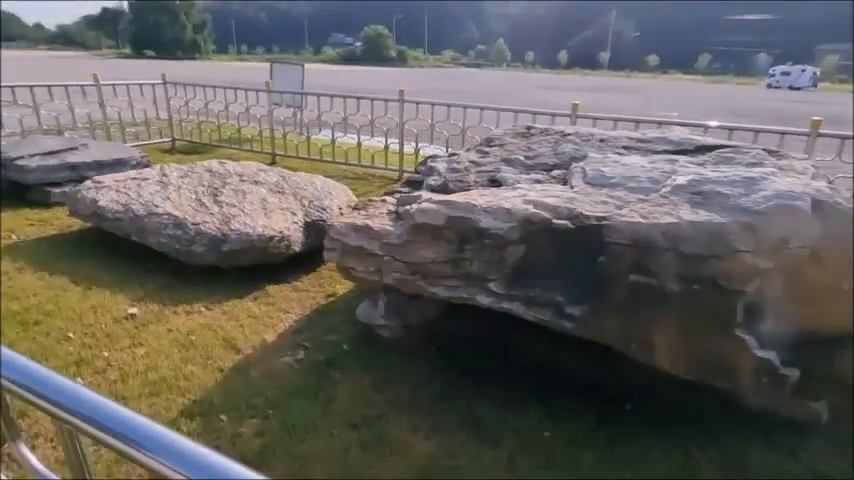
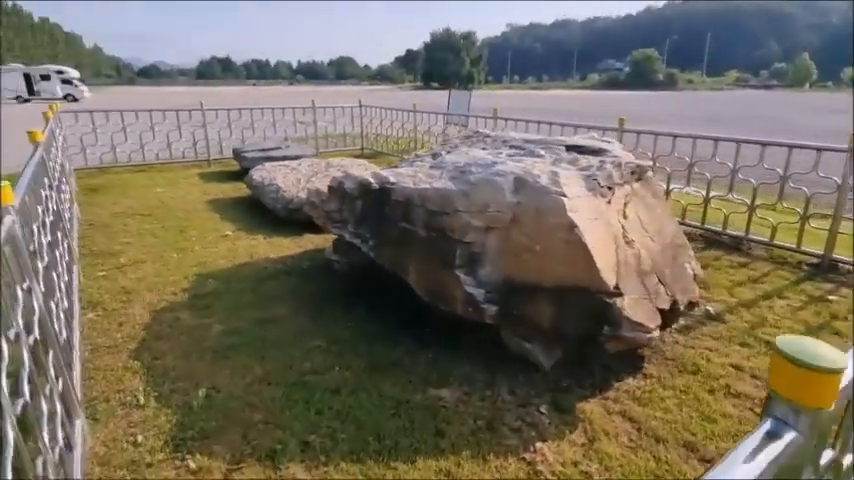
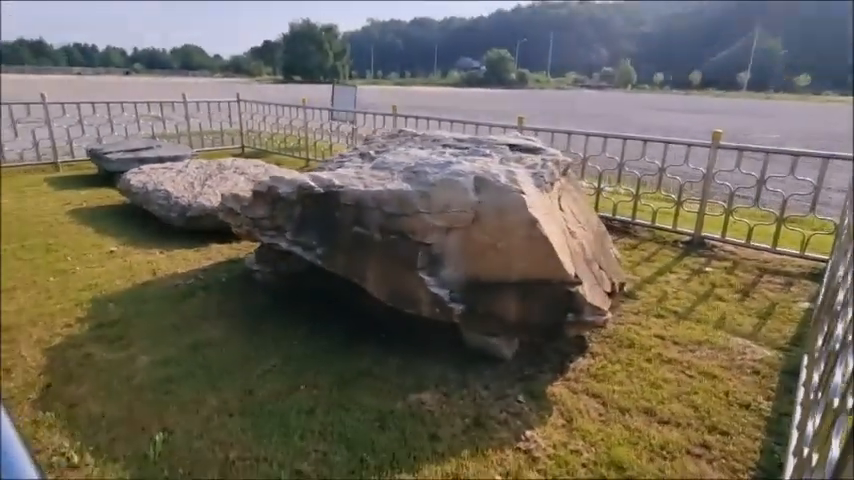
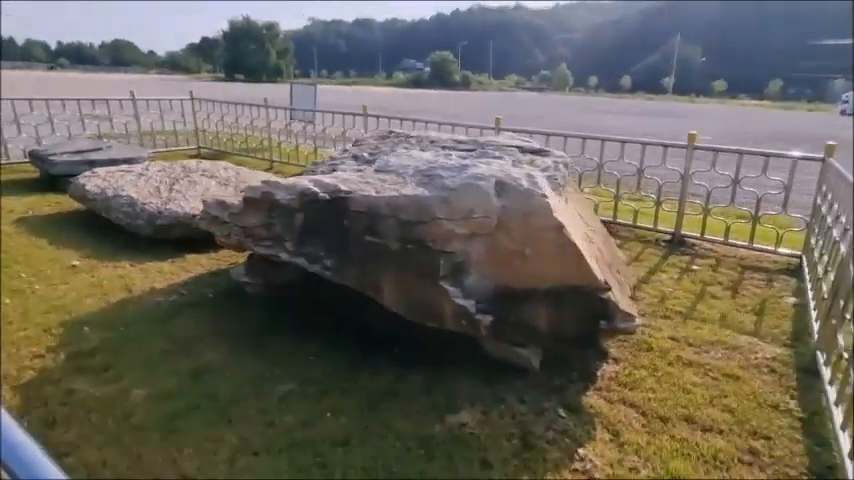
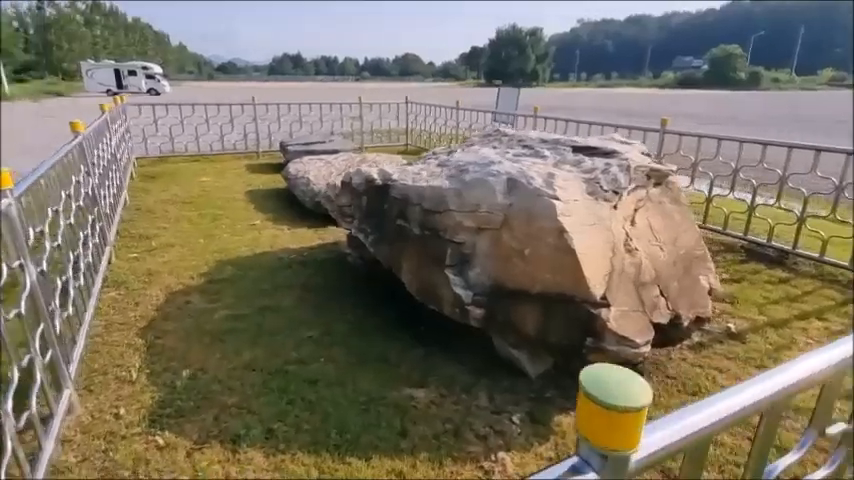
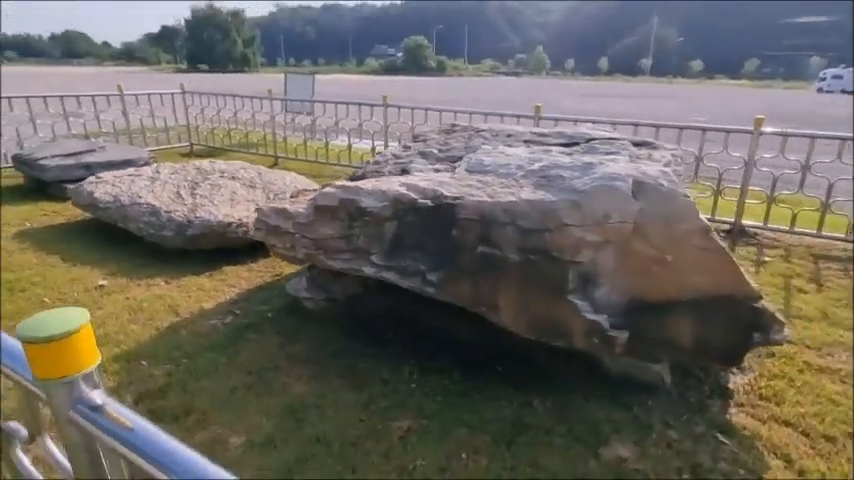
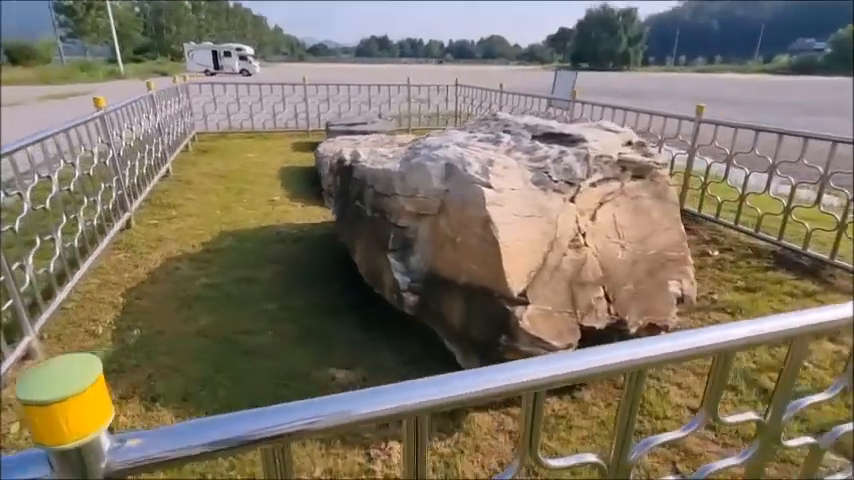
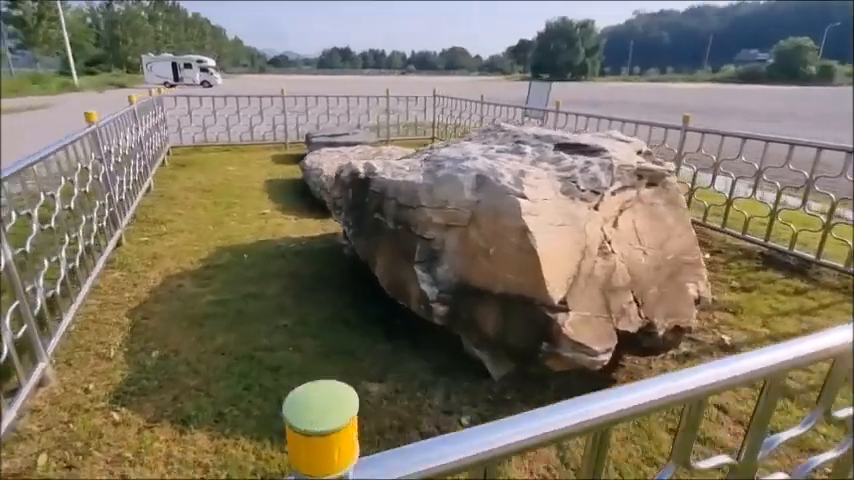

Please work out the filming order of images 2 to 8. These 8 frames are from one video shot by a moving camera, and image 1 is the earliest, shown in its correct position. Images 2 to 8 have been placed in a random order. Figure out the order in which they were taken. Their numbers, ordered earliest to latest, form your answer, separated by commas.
6, 4, 3, 2, 5, 8, 7
